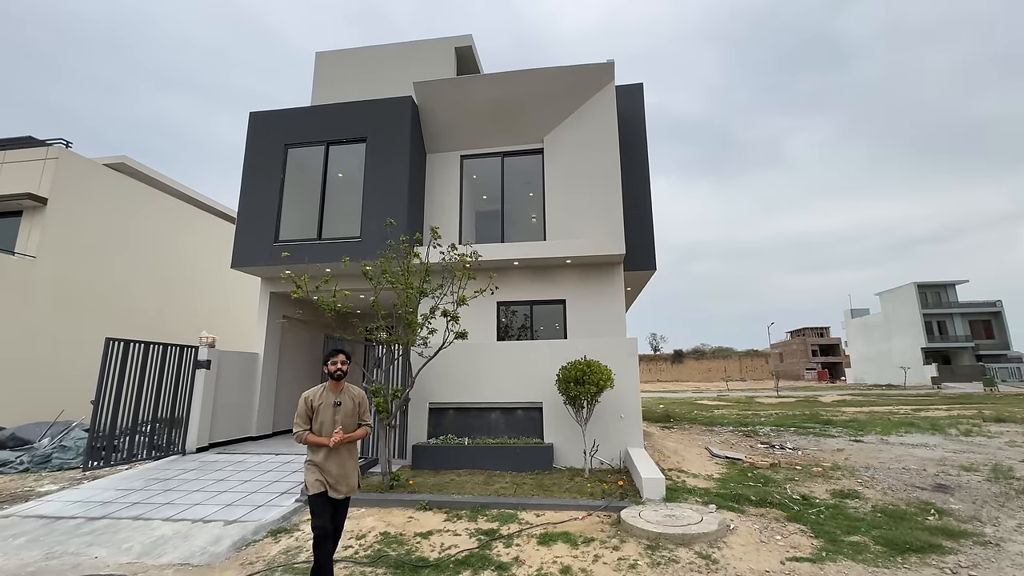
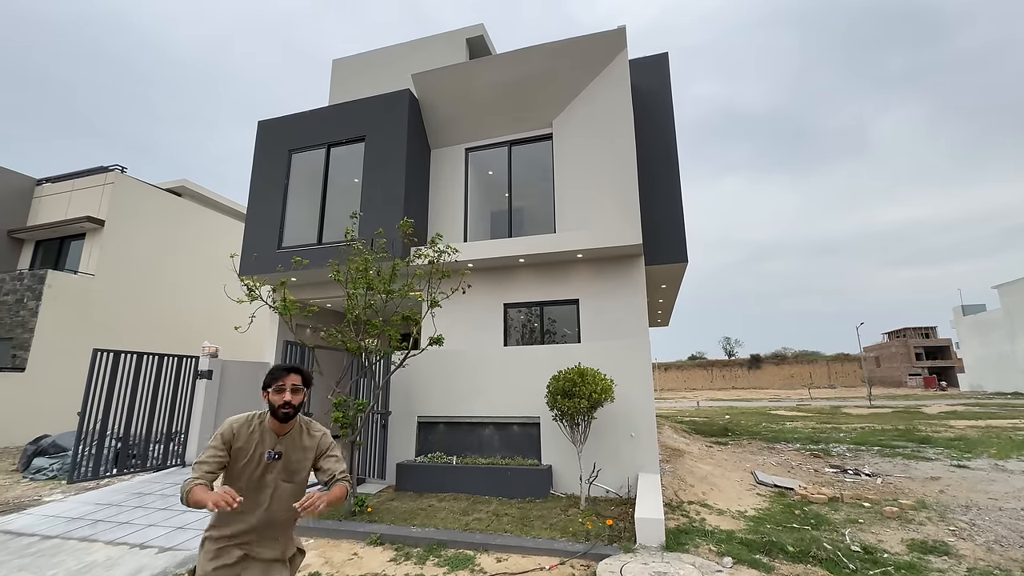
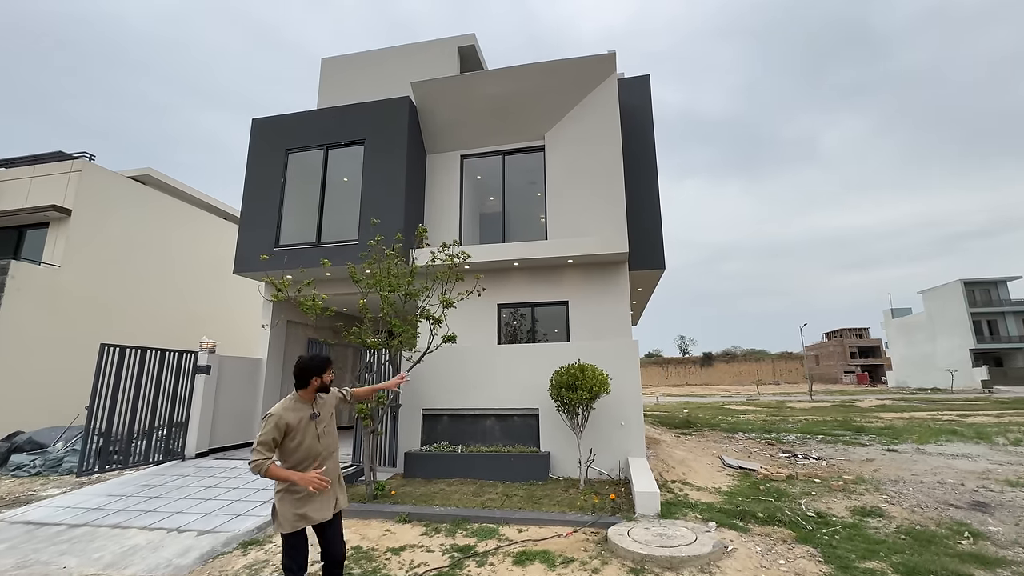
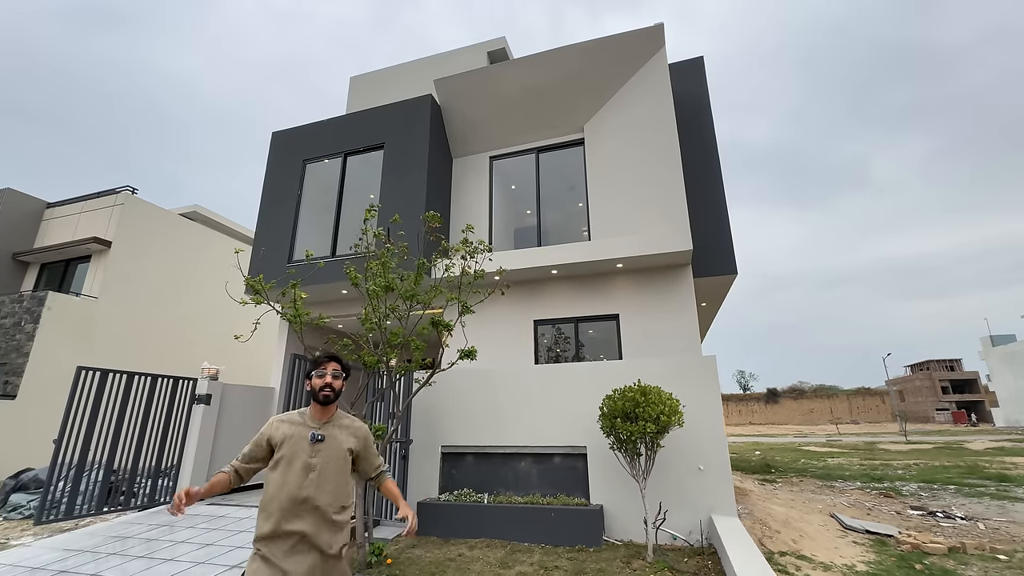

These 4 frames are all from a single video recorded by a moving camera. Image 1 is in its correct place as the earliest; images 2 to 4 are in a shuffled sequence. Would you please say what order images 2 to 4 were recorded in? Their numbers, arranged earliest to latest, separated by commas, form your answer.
3, 2, 4
